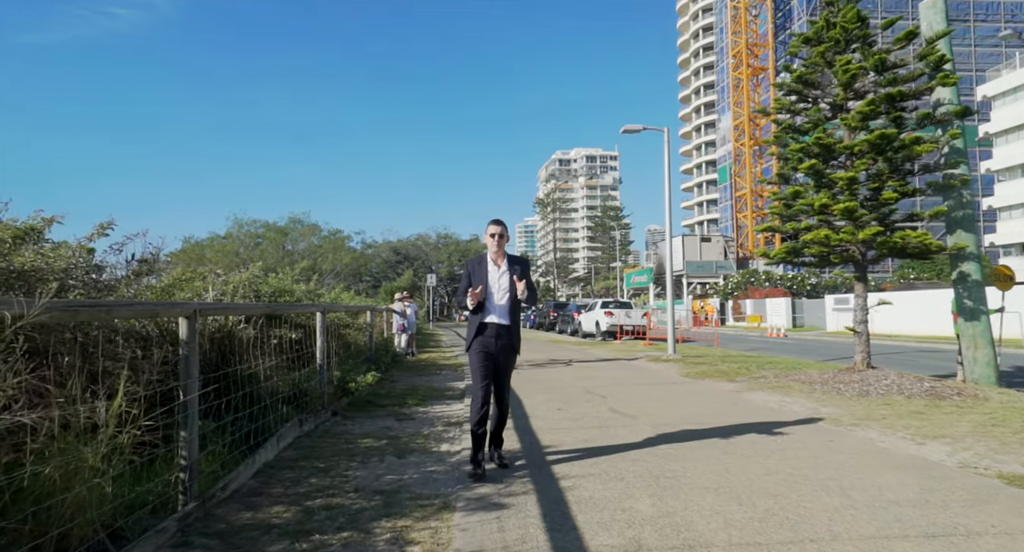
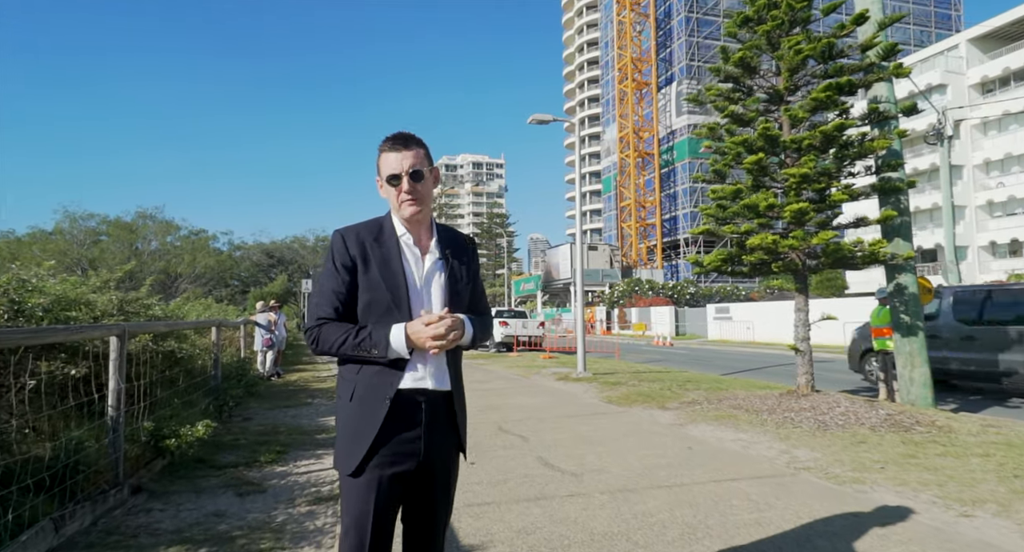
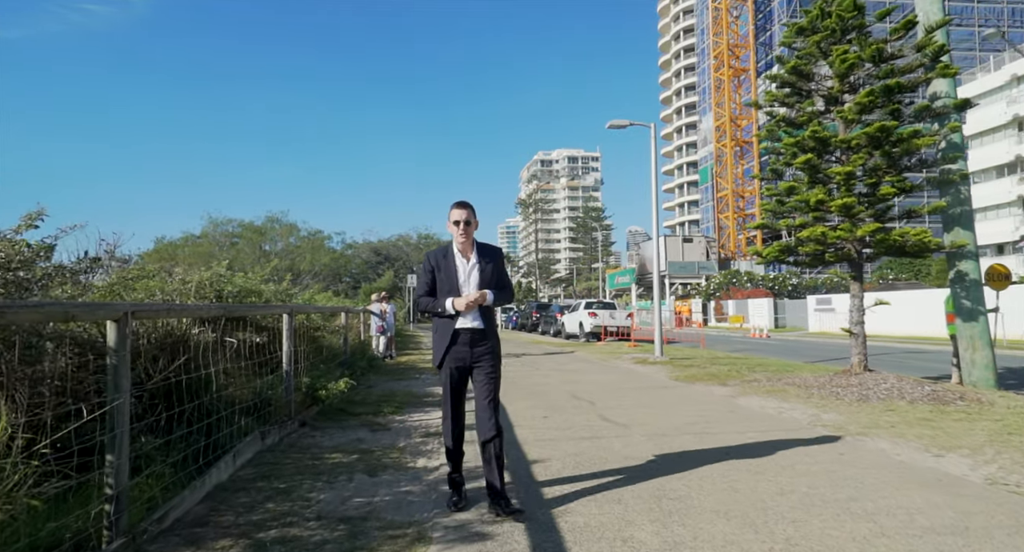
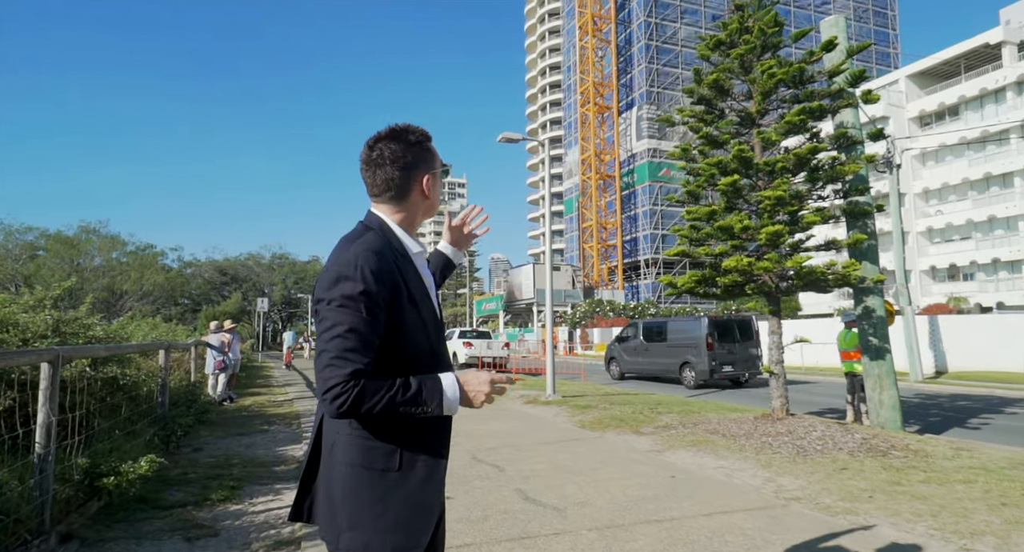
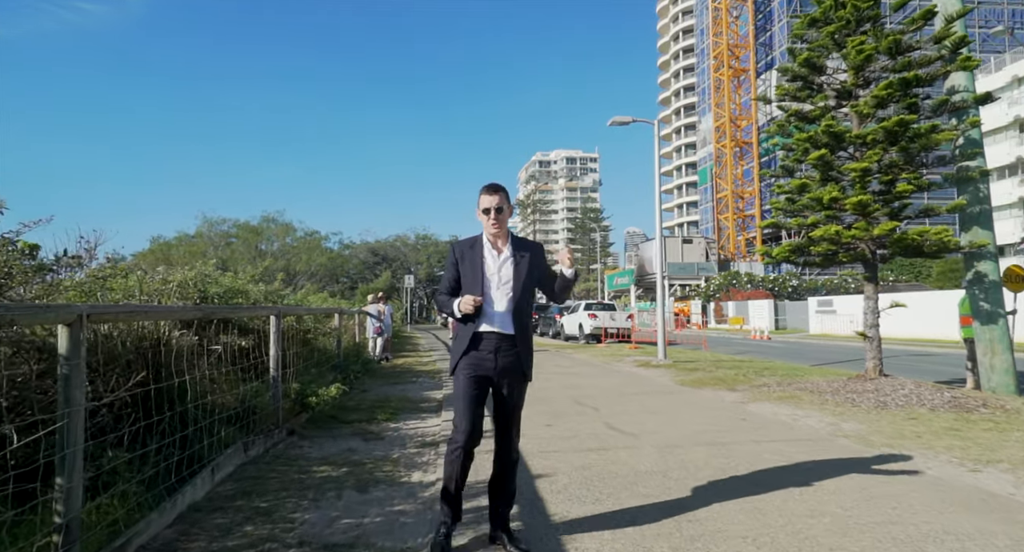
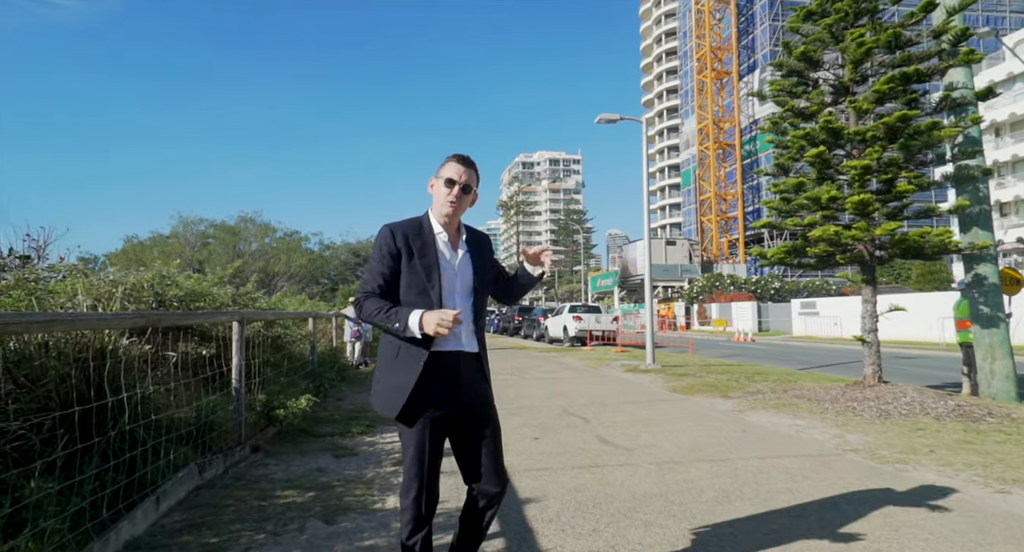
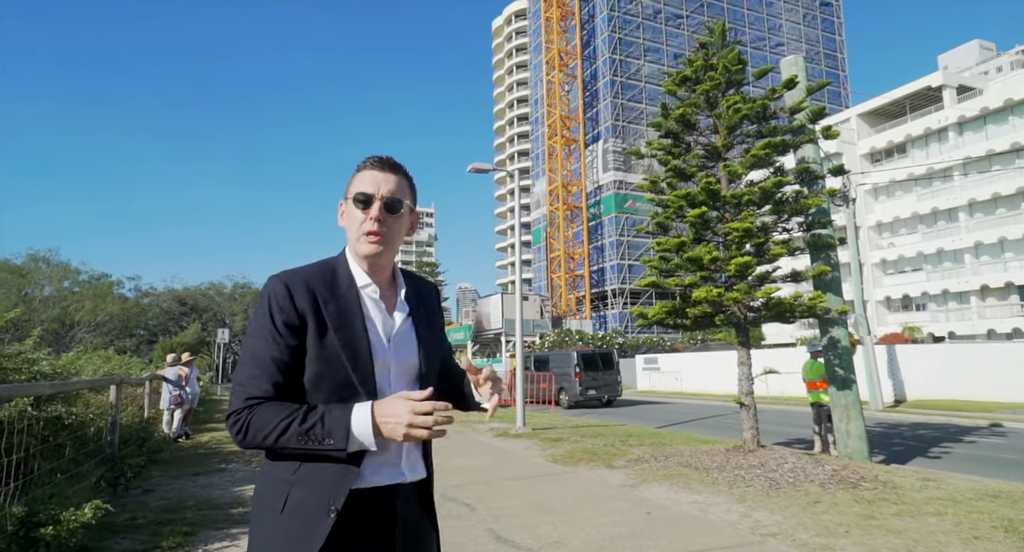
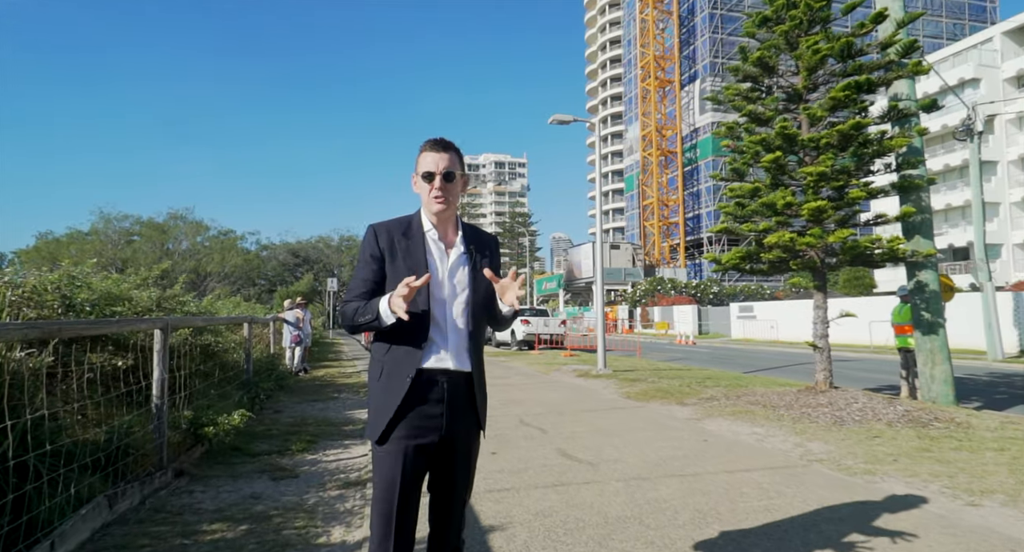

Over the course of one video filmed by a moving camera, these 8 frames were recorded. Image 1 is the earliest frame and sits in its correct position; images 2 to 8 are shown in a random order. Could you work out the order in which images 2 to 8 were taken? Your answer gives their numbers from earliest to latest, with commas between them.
3, 5, 6, 8, 2, 4, 7
